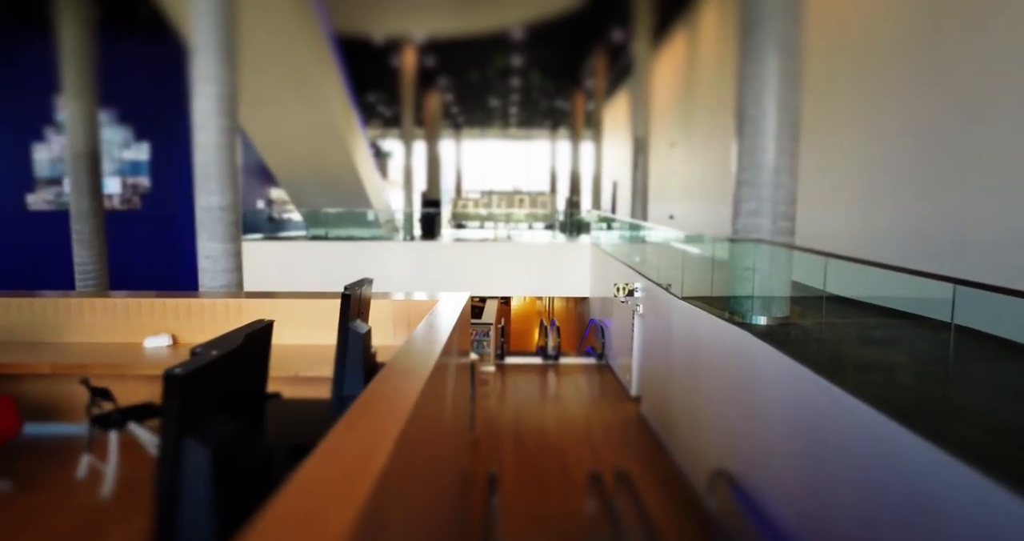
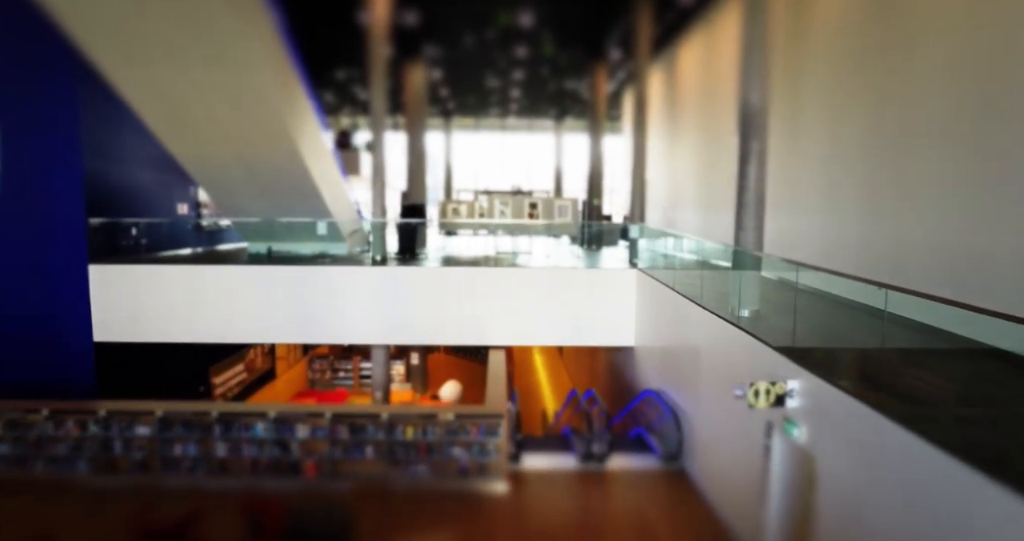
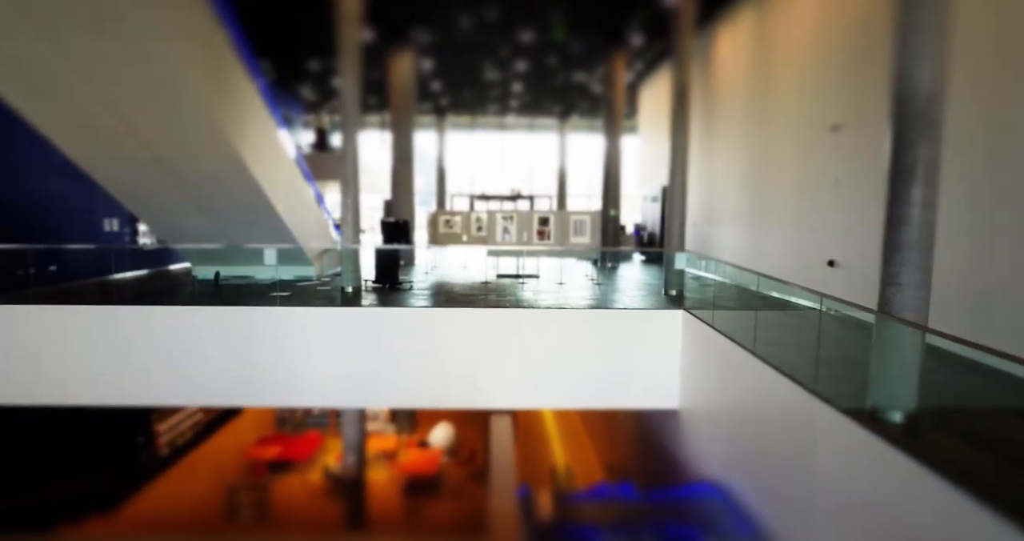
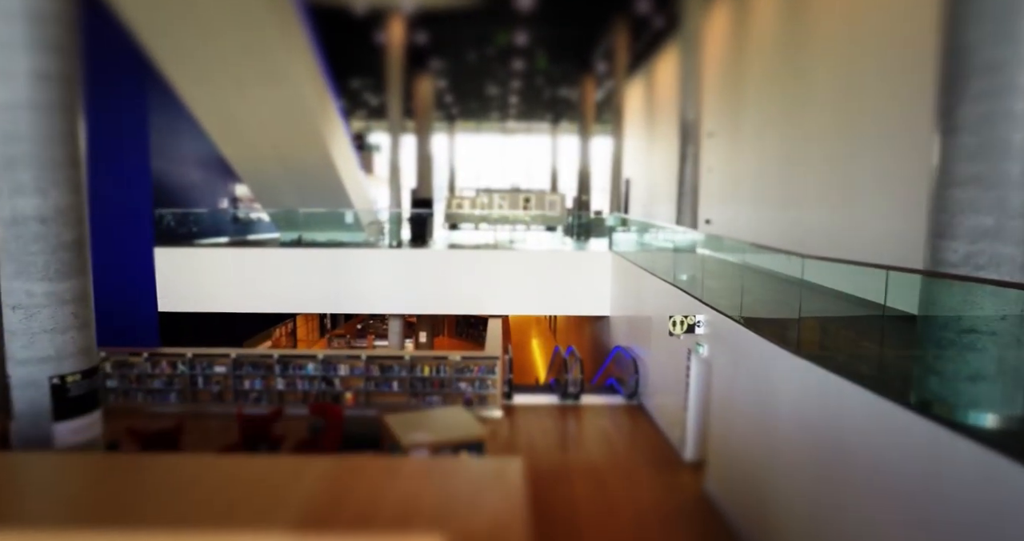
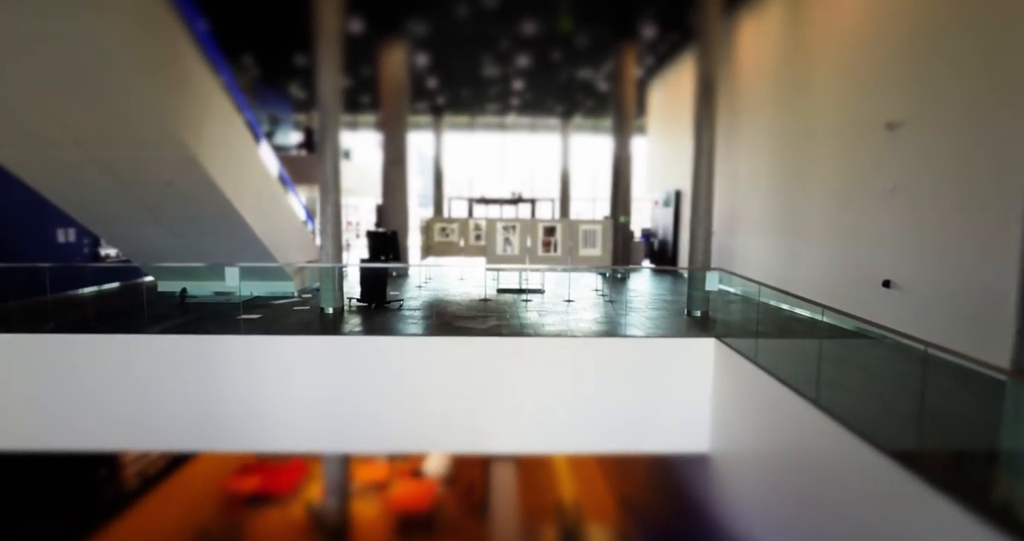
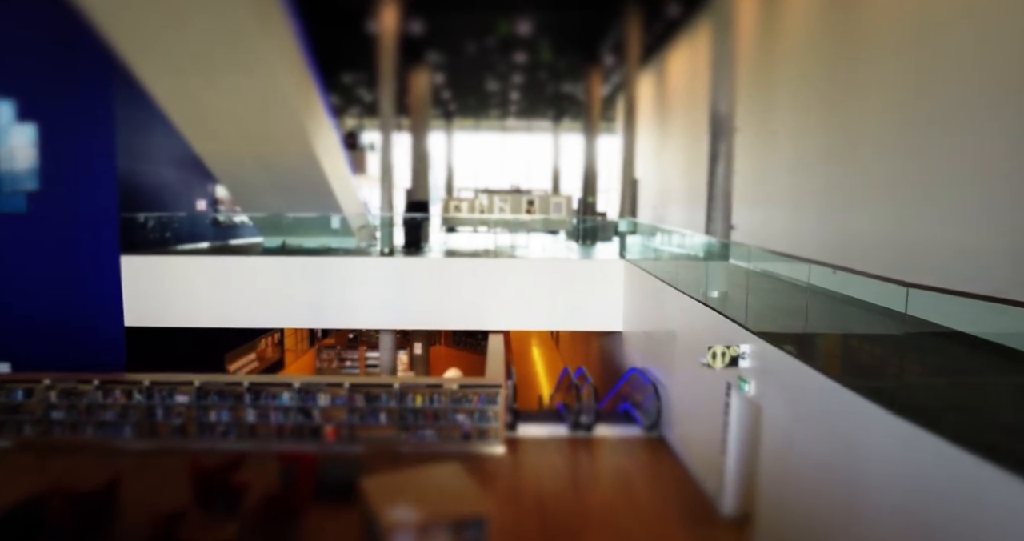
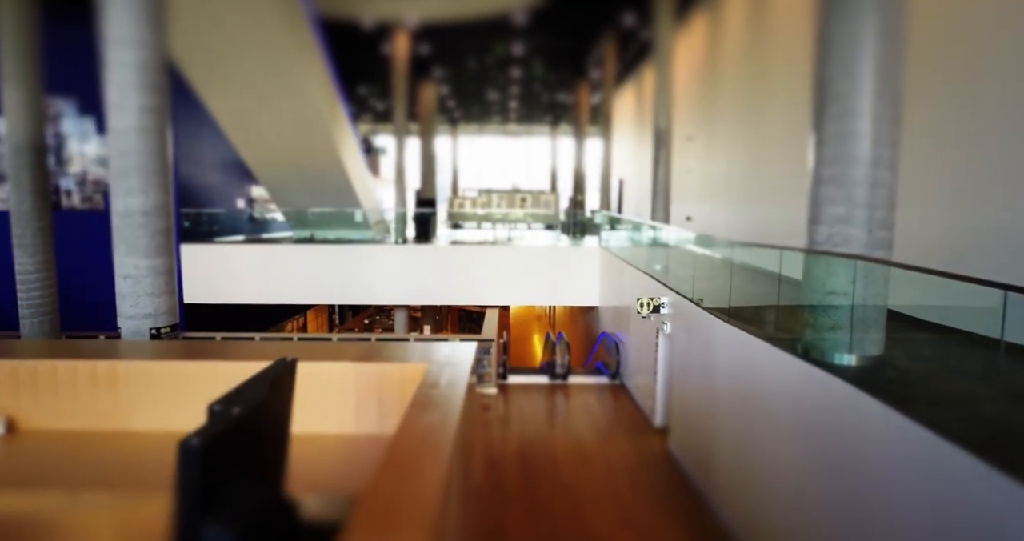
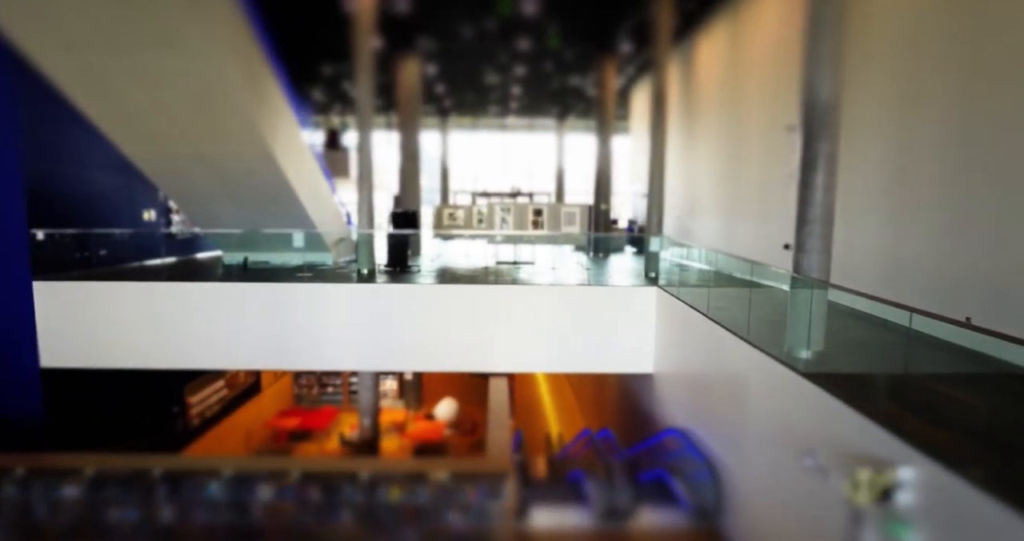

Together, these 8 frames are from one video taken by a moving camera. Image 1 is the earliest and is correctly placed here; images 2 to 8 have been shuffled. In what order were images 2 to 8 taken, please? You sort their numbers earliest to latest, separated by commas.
7, 4, 6, 2, 8, 3, 5
